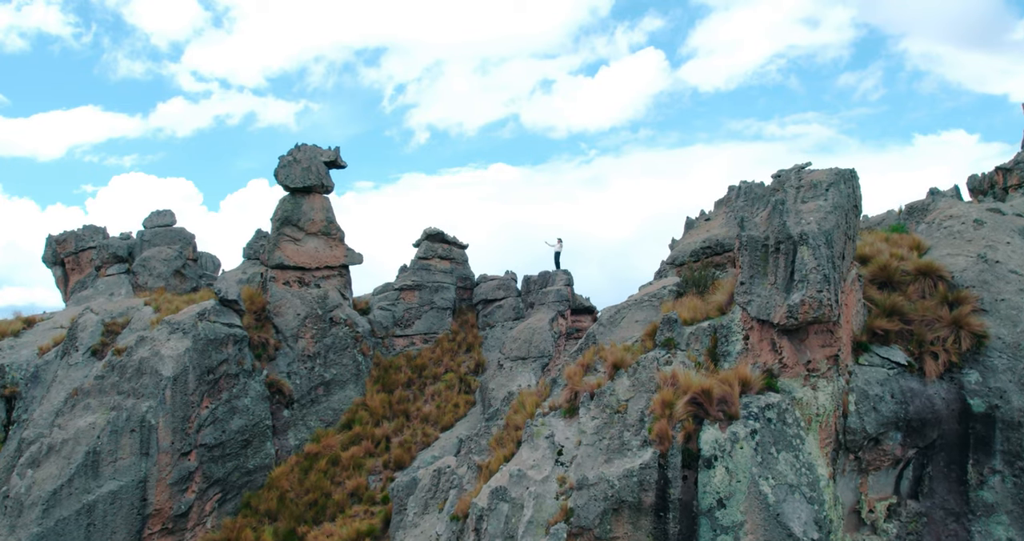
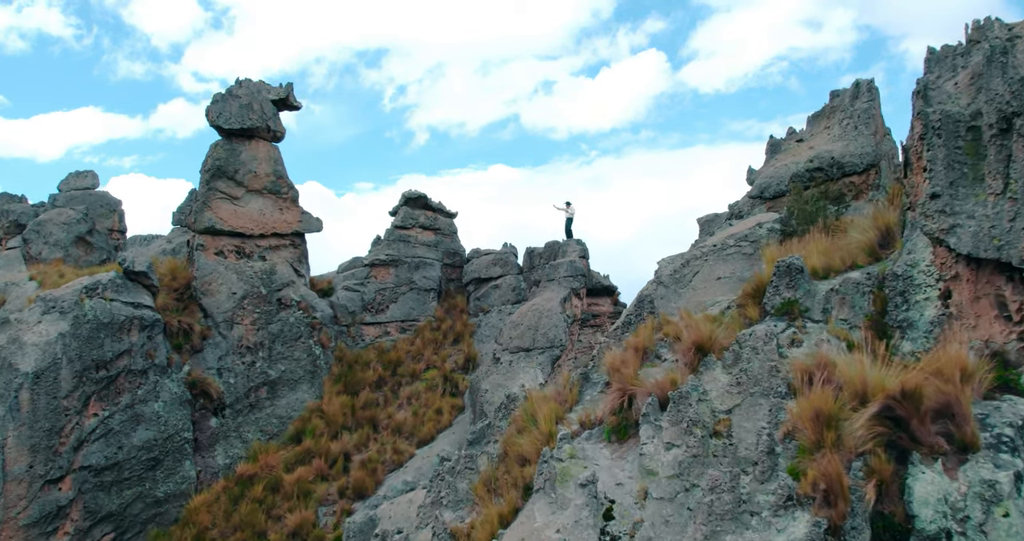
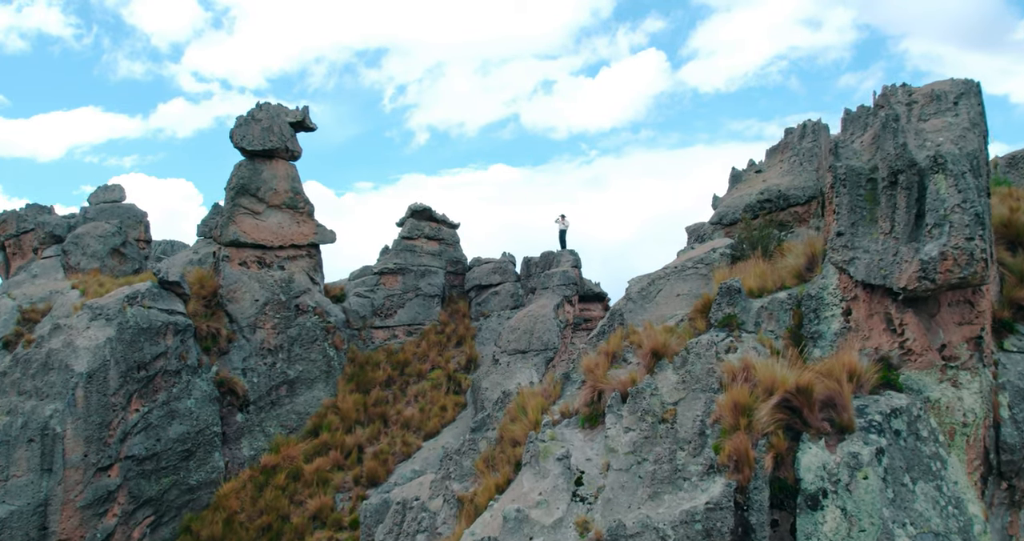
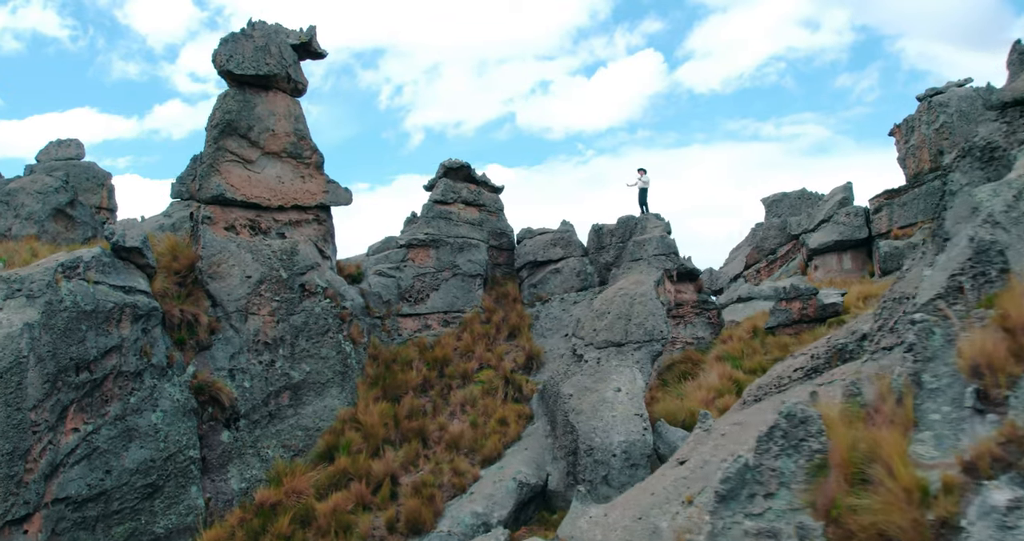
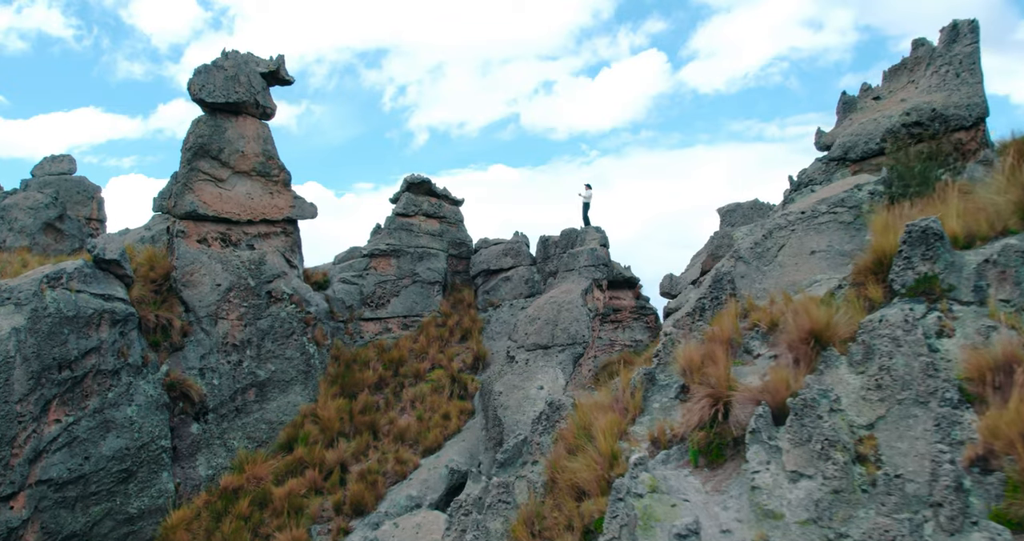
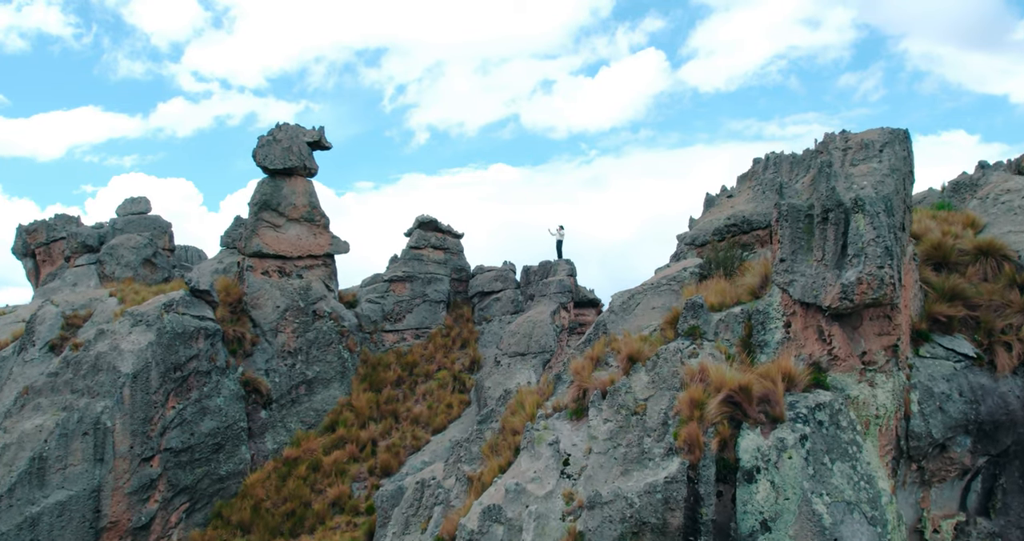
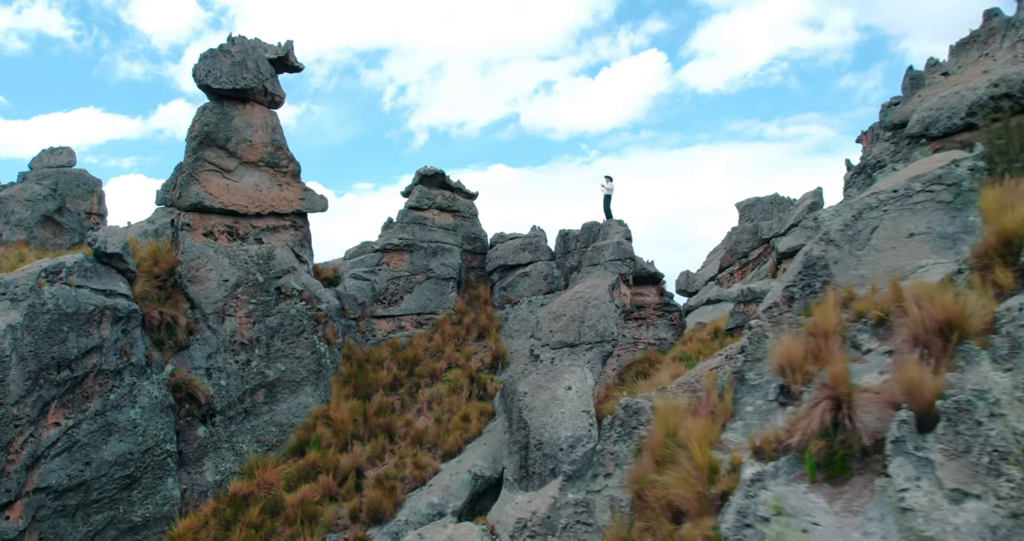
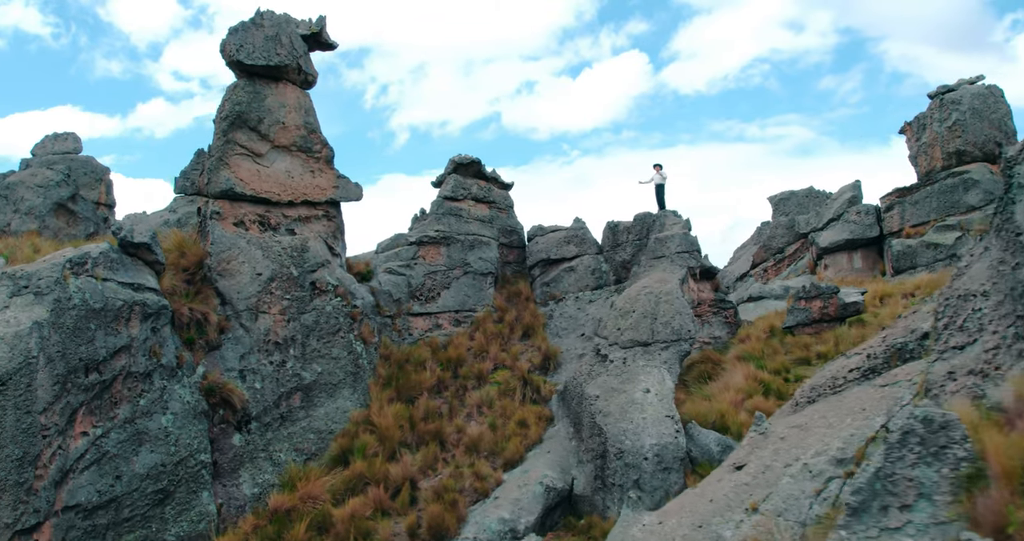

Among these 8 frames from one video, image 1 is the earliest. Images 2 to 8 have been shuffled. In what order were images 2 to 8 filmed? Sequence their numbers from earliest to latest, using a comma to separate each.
6, 3, 2, 5, 7, 4, 8
